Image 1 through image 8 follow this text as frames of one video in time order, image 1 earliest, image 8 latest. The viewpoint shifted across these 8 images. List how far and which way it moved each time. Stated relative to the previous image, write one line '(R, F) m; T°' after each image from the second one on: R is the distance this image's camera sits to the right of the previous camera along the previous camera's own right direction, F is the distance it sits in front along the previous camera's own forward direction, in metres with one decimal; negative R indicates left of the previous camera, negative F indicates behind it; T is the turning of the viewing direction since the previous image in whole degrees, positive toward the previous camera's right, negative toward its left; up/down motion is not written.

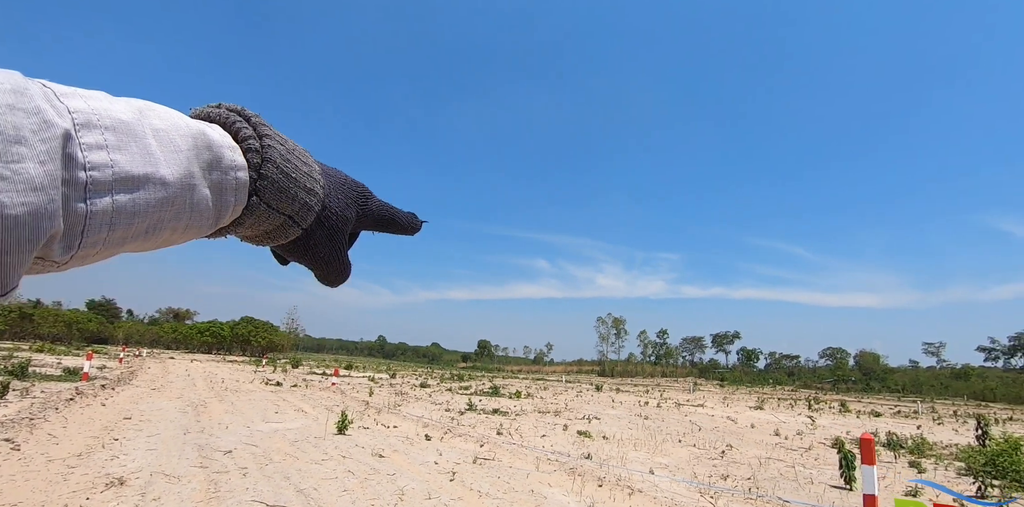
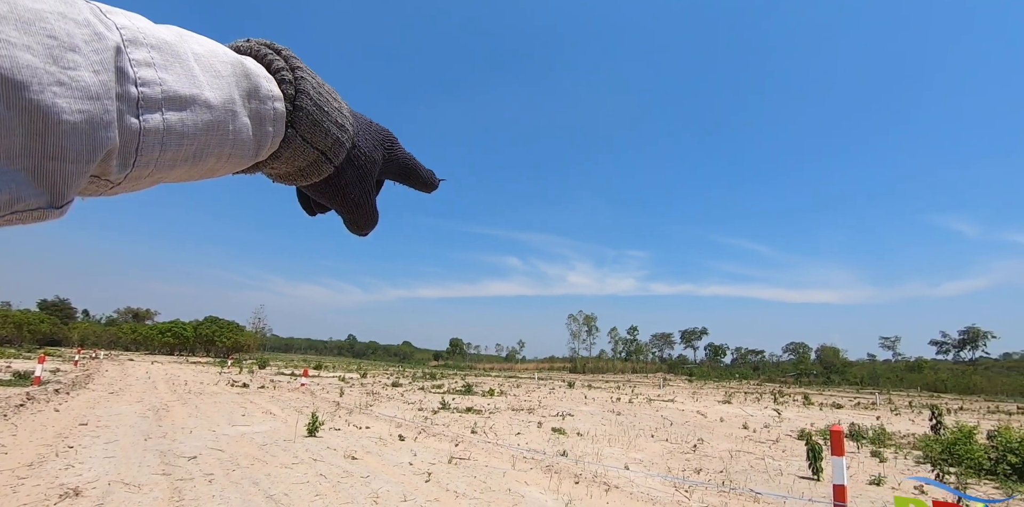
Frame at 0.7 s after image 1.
(0.0, +0.1) m; +3°
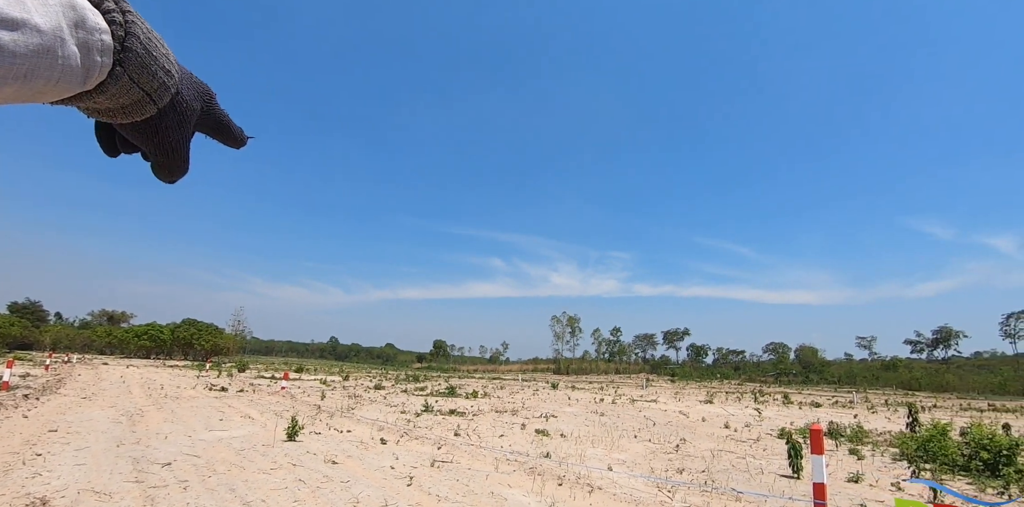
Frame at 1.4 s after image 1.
(0.0, 0.0) m; +2°
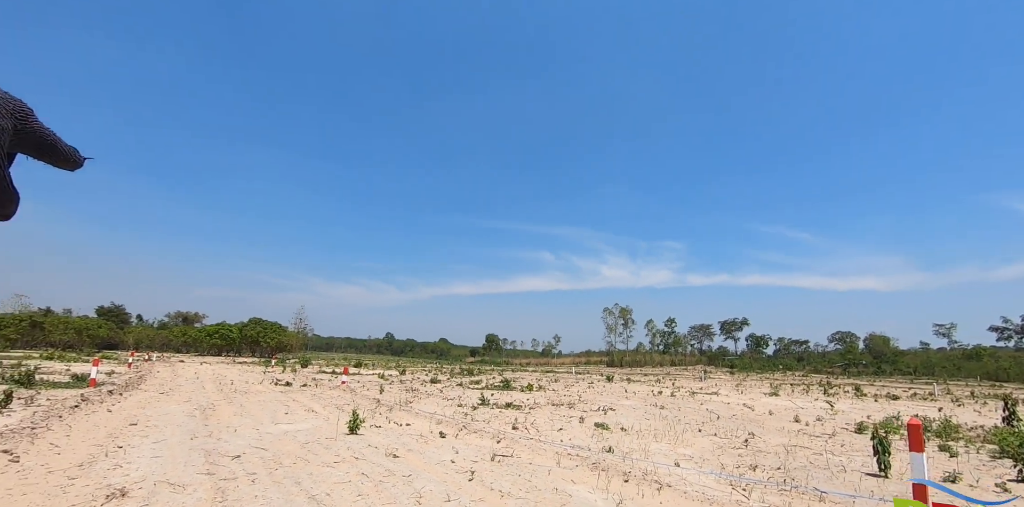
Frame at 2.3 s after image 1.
(-0.2, +0.3) m; -6°
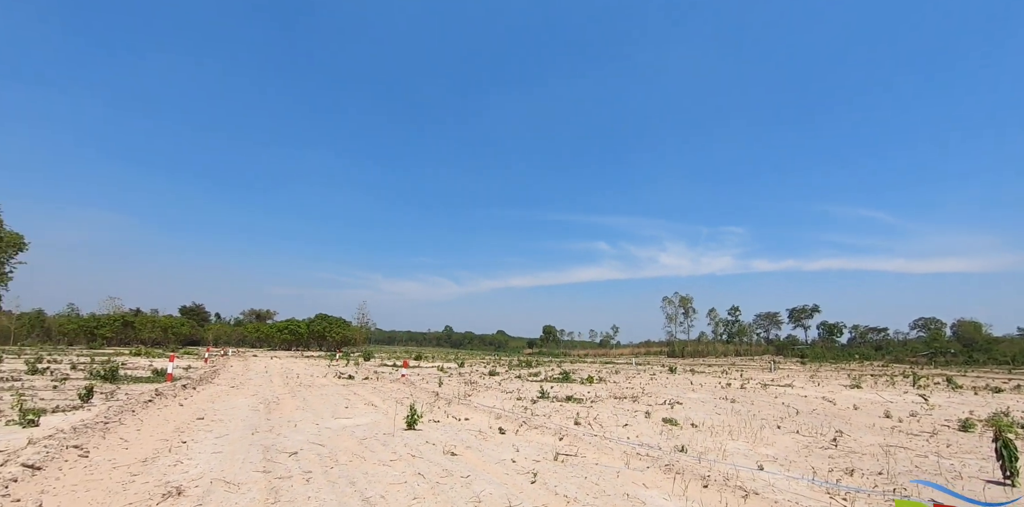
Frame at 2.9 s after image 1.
(-0.1, +0.6) m; -6°
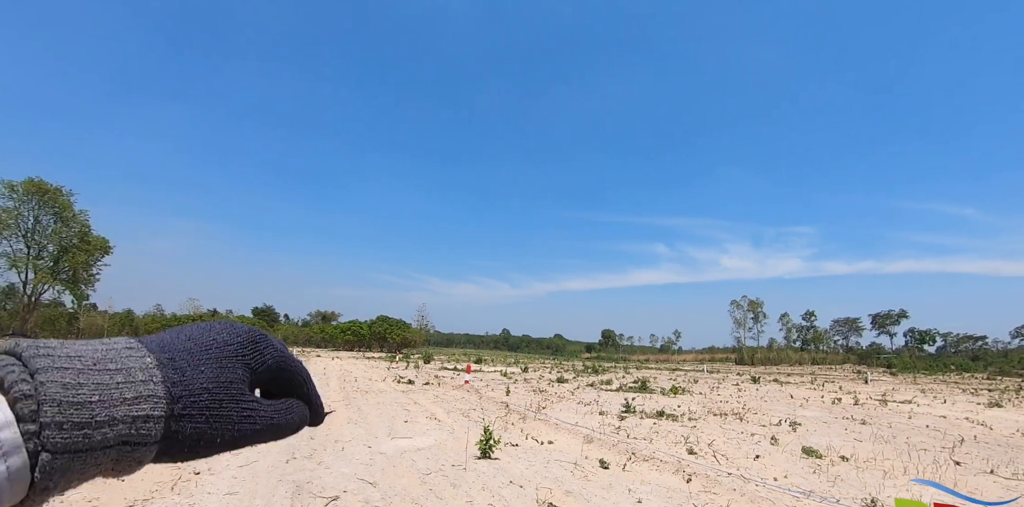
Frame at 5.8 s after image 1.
(-0.7, +2.1) m; -7°
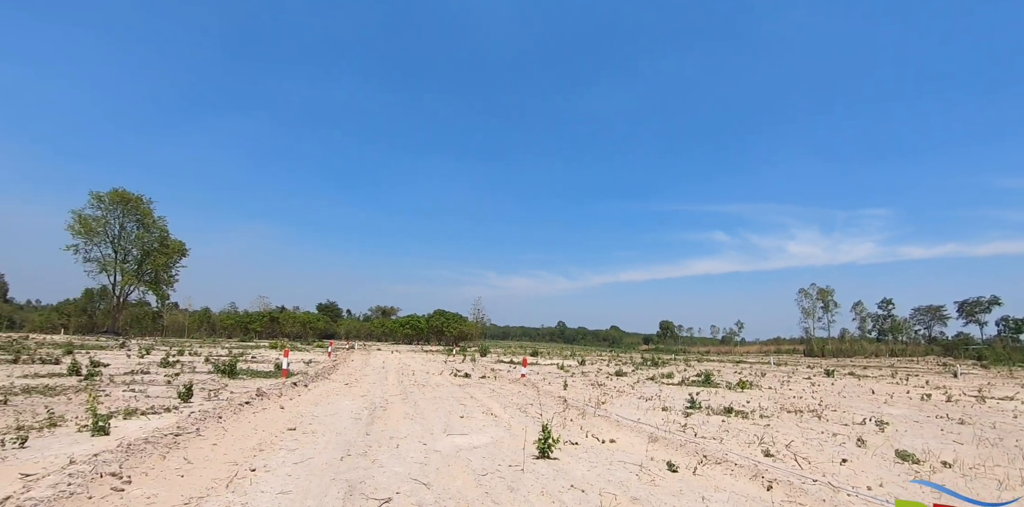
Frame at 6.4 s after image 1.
(0.0, +0.4) m; -6°
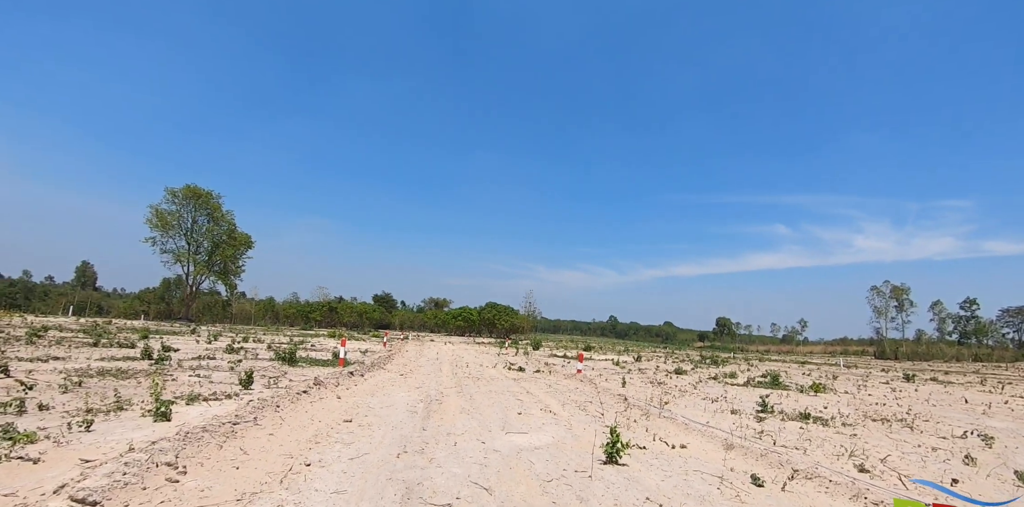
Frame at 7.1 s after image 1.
(-0.2, +0.5) m; -6°
